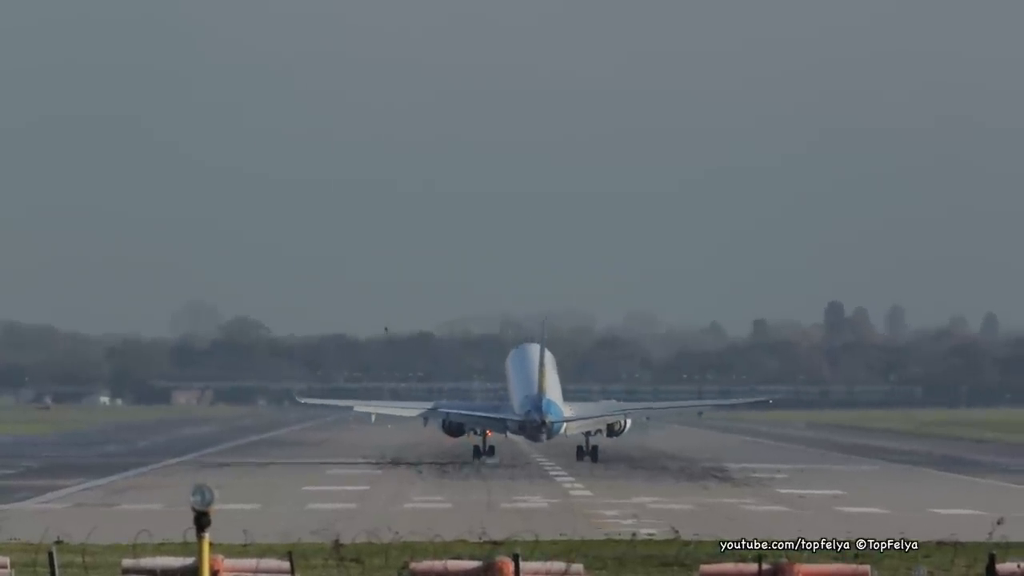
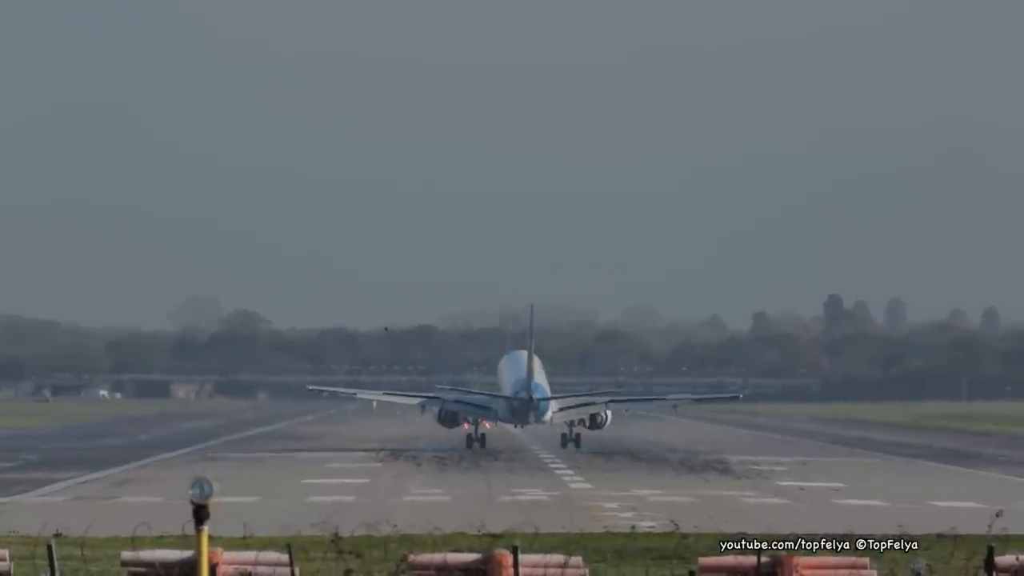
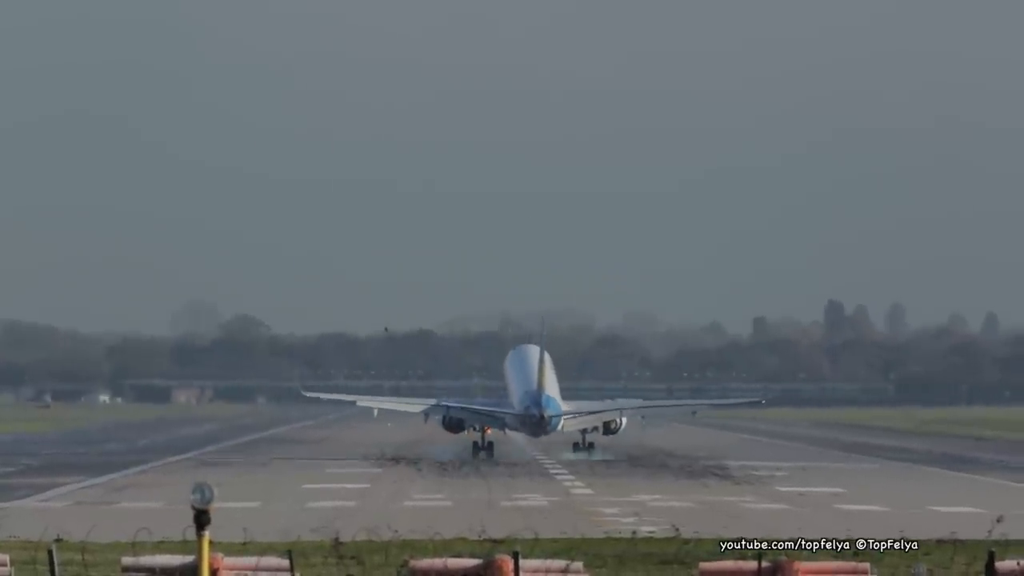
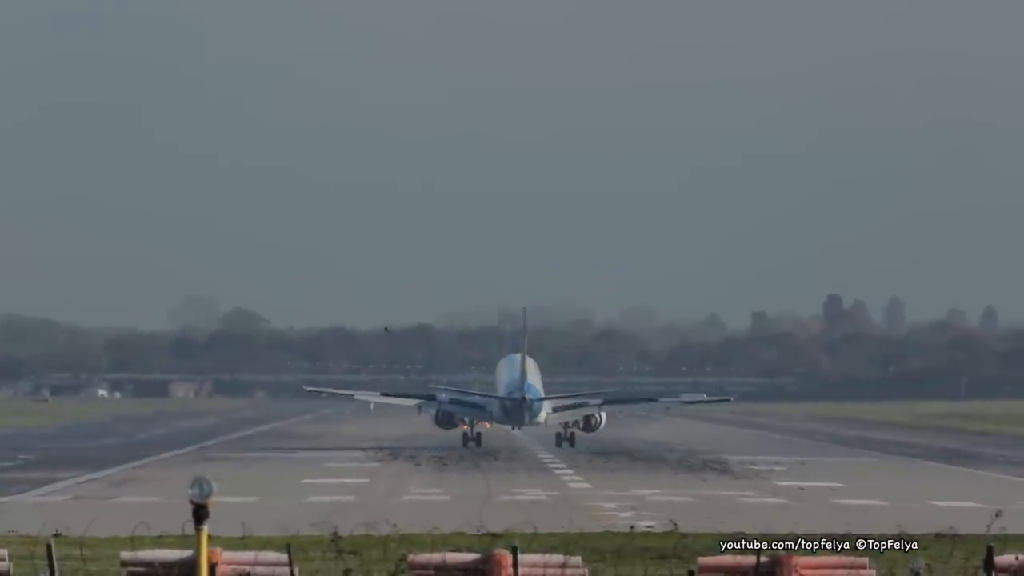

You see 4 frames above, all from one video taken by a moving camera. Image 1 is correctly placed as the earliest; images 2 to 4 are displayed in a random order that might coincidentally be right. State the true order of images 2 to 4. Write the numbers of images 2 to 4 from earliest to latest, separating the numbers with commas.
3, 2, 4
